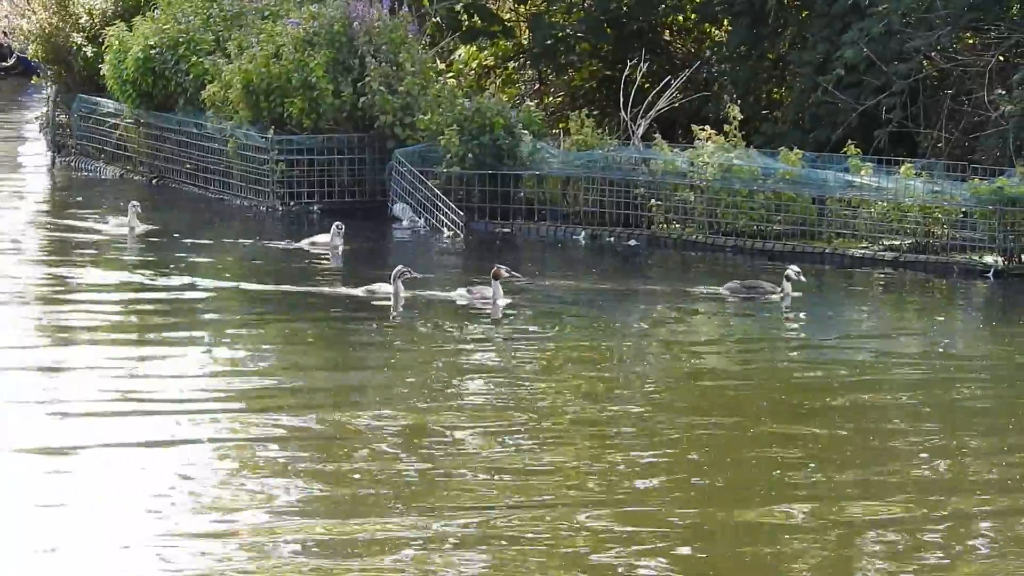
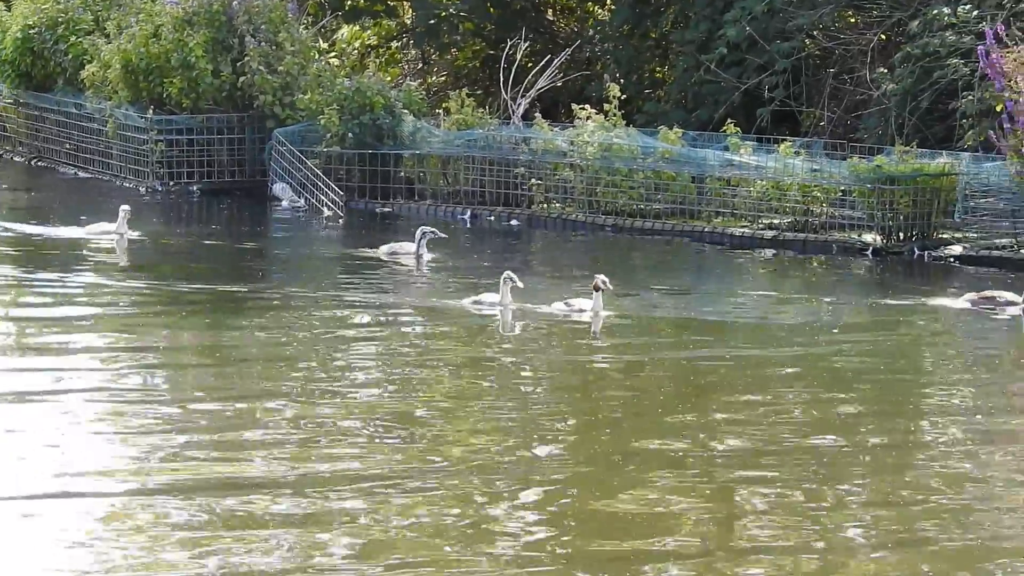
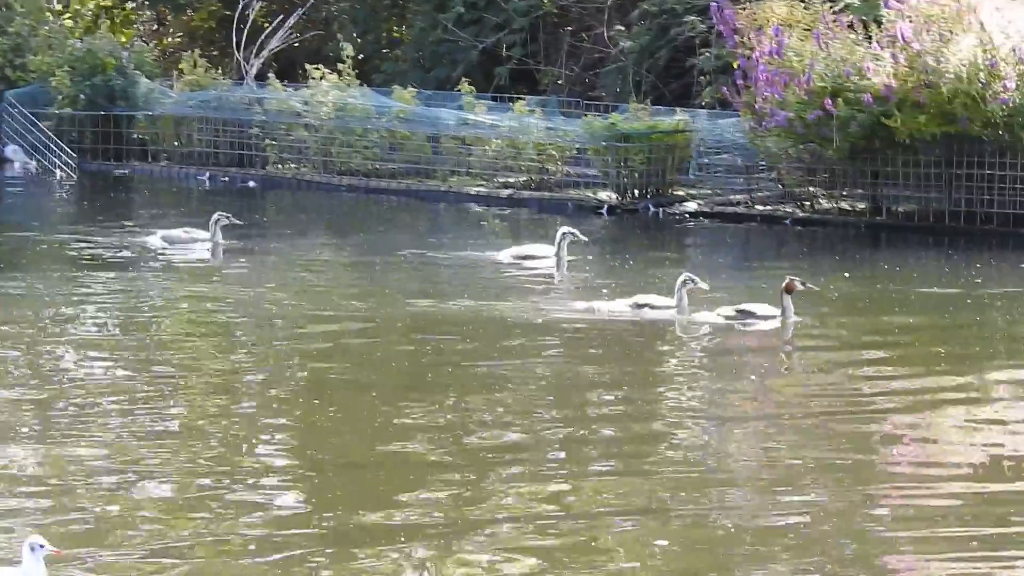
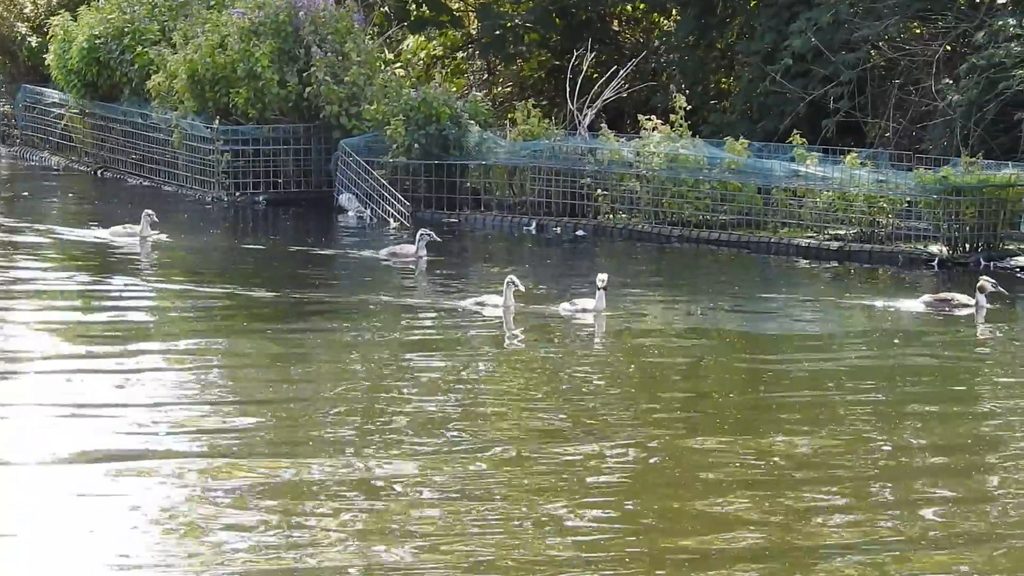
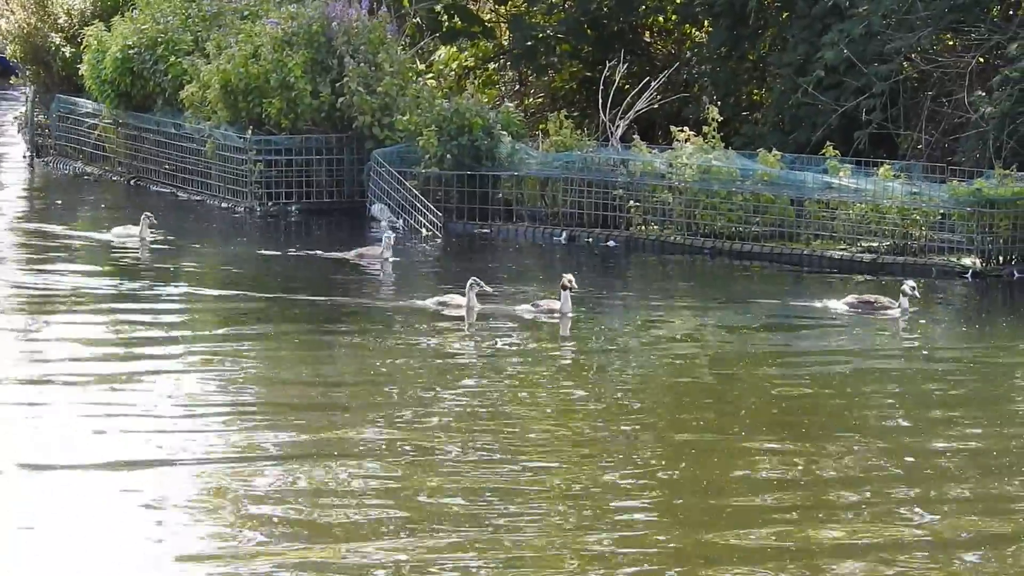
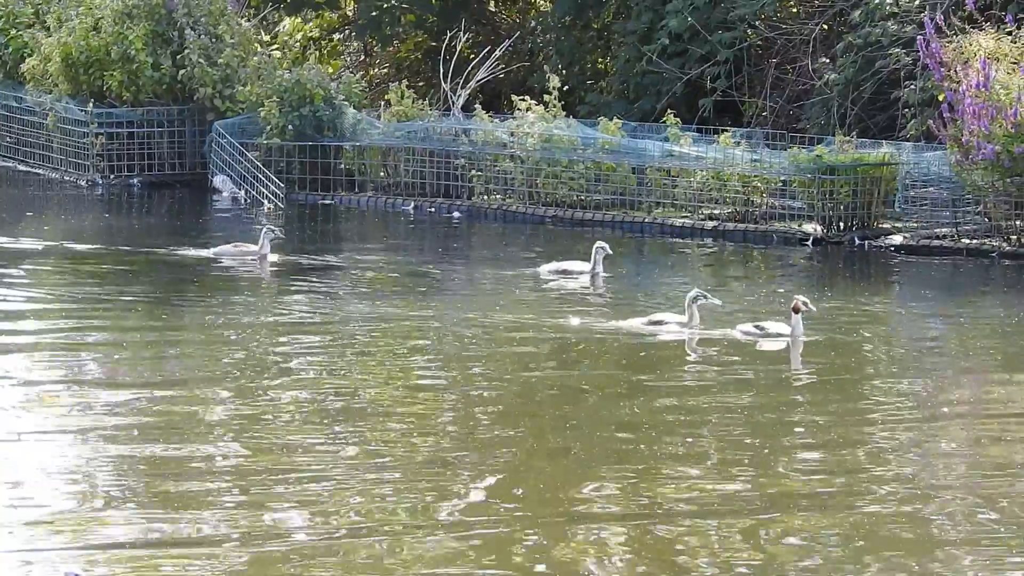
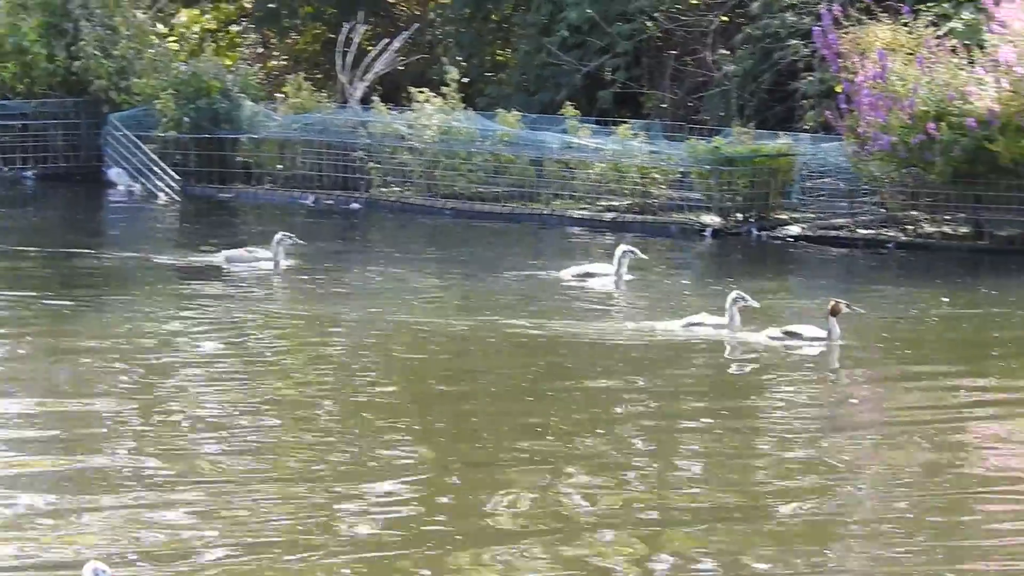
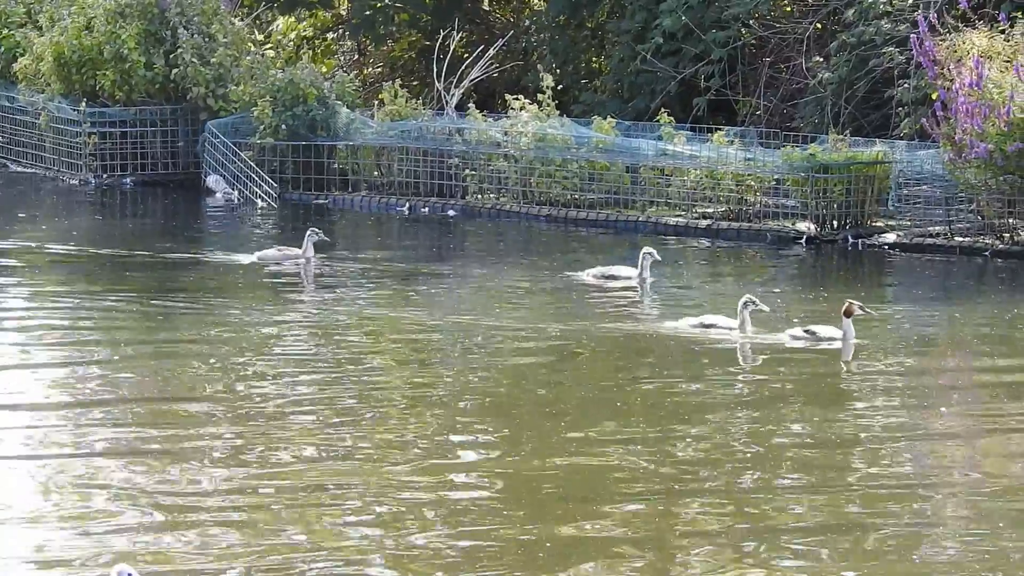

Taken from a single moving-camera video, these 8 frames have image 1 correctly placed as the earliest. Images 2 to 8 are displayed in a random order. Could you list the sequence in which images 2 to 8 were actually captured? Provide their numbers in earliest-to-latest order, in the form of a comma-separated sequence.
5, 4, 2, 6, 8, 7, 3
